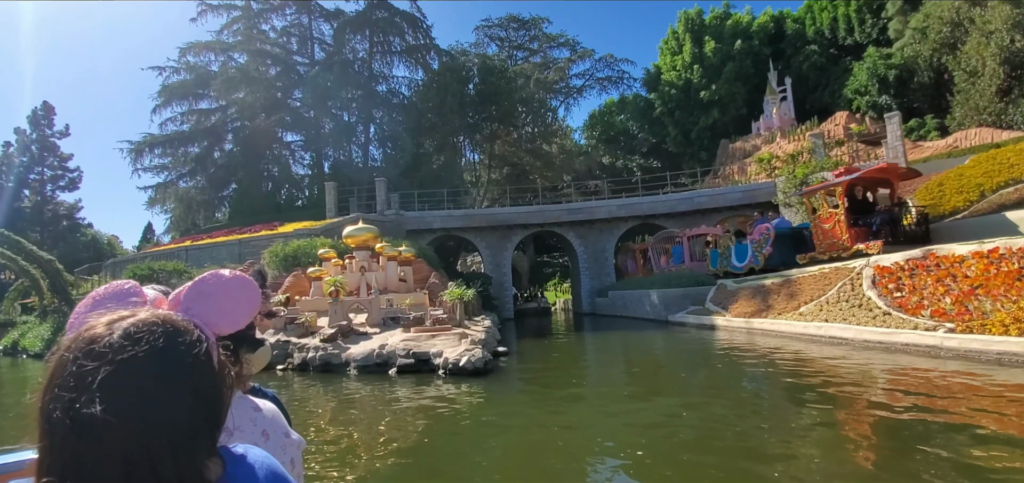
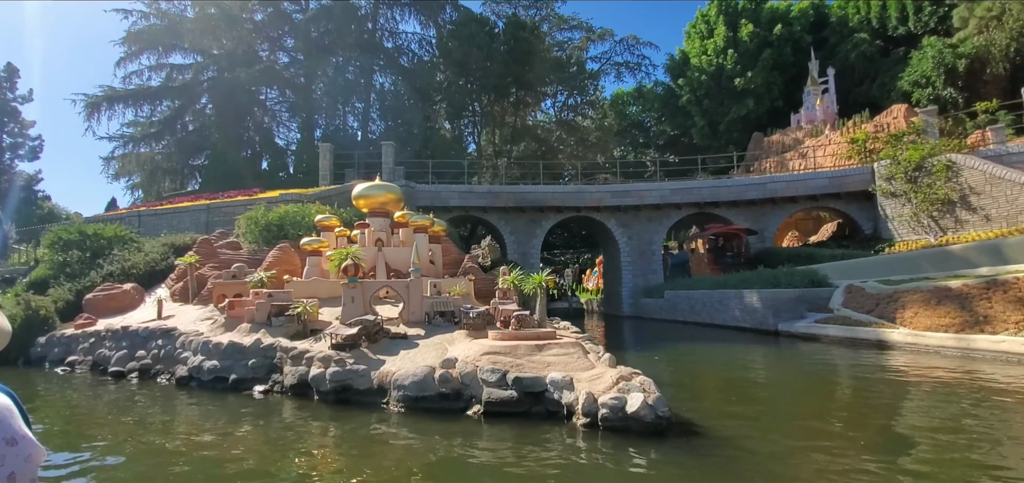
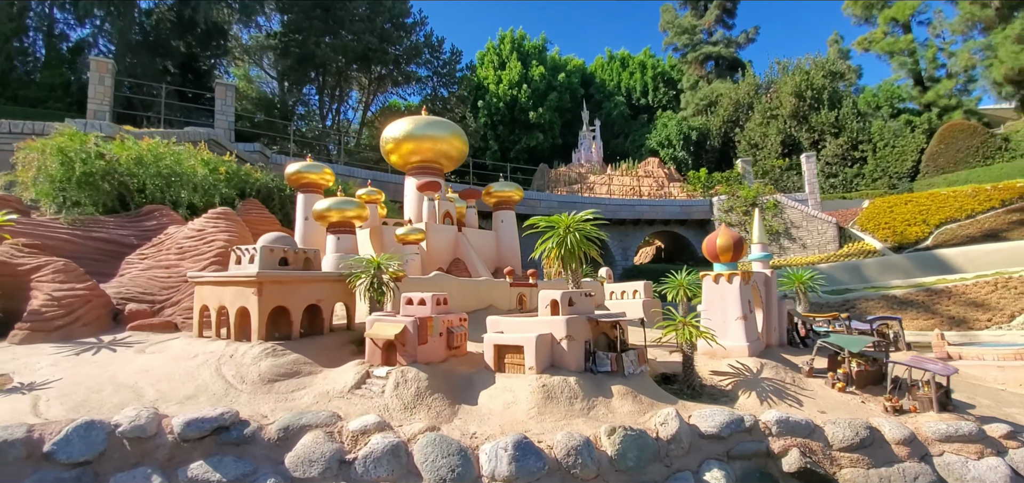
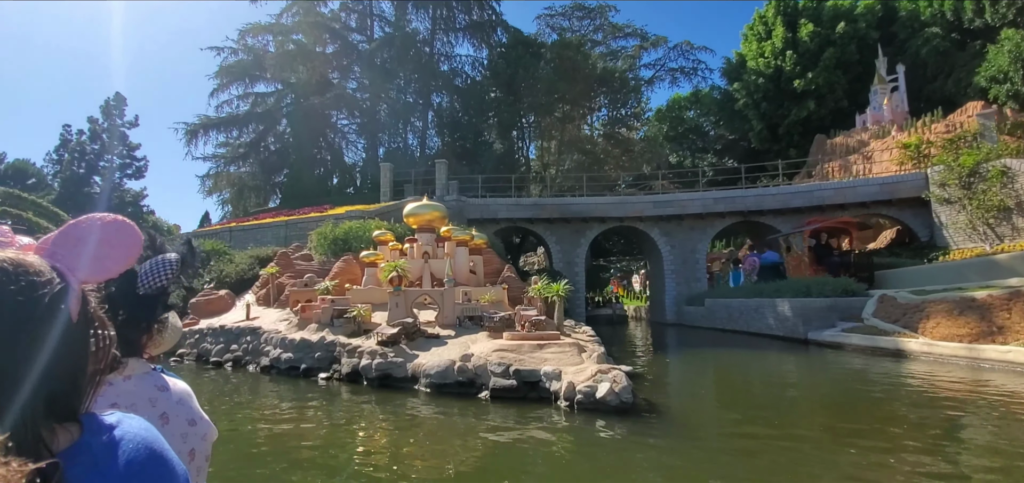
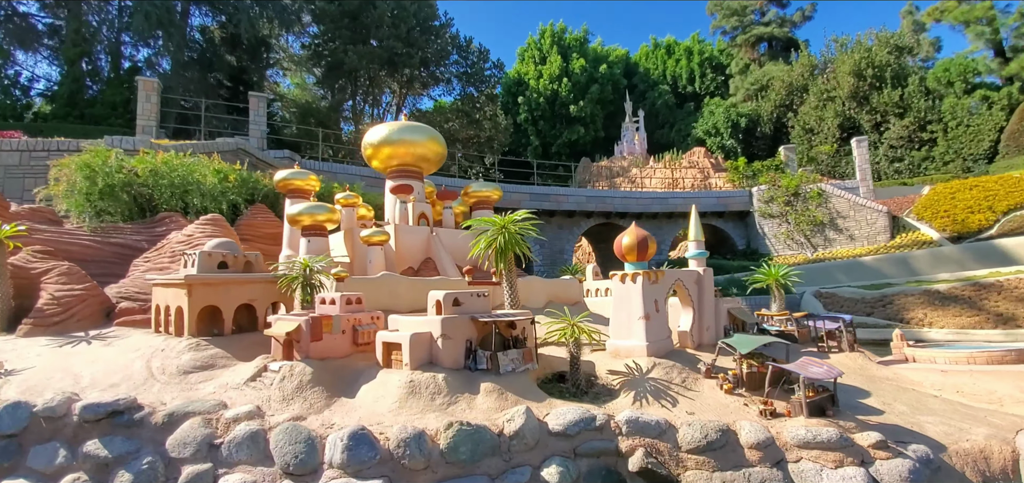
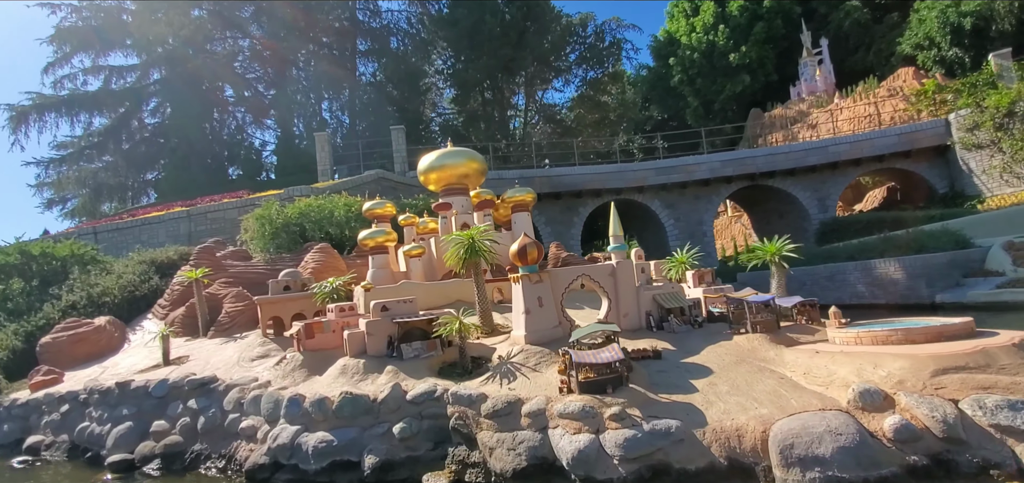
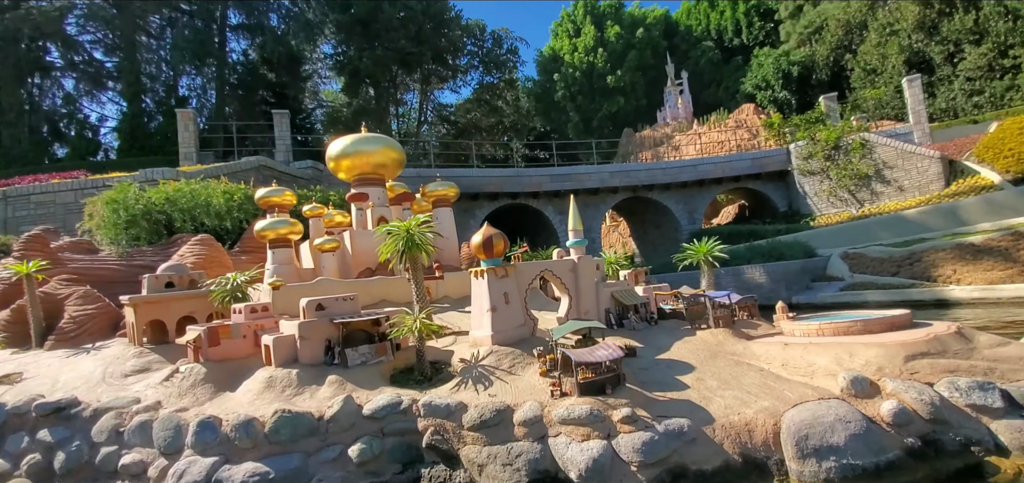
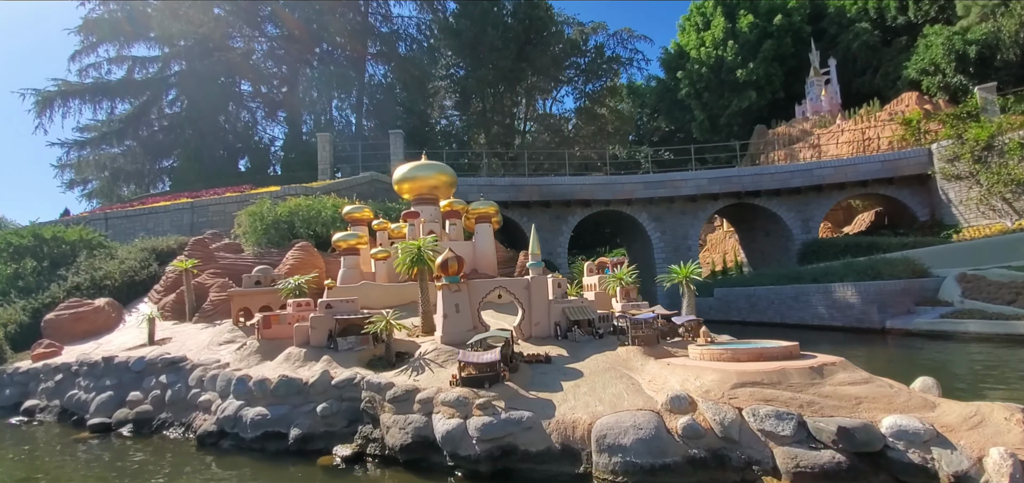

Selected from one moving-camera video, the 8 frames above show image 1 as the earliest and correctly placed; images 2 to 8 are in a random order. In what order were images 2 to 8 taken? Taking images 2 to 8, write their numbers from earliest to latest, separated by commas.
4, 2, 8, 6, 7, 5, 3
